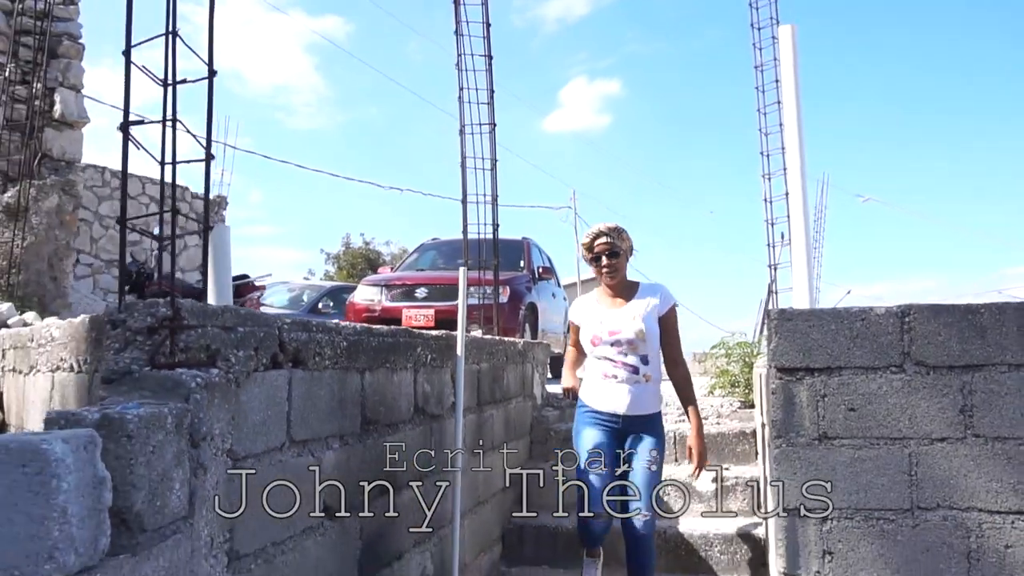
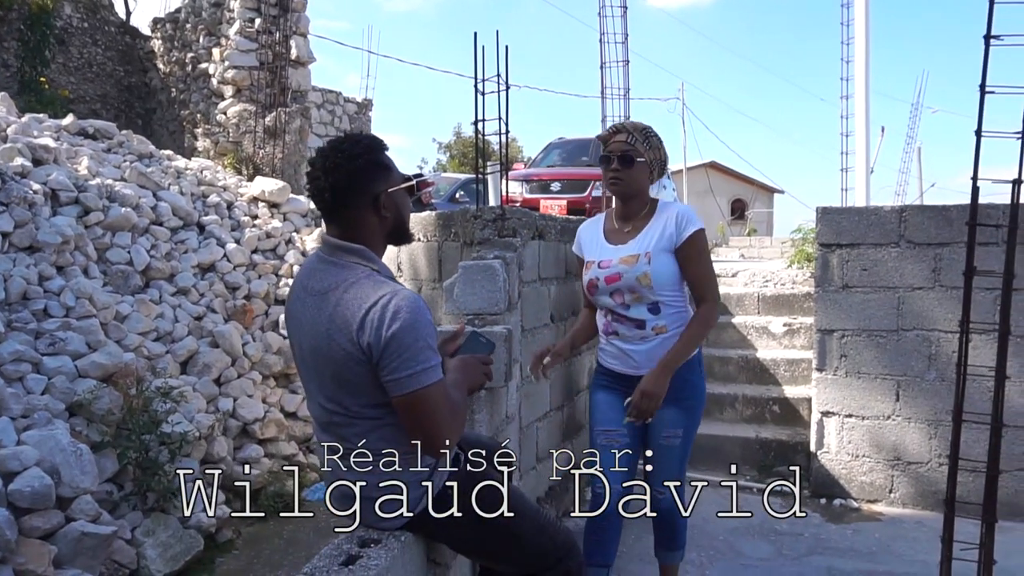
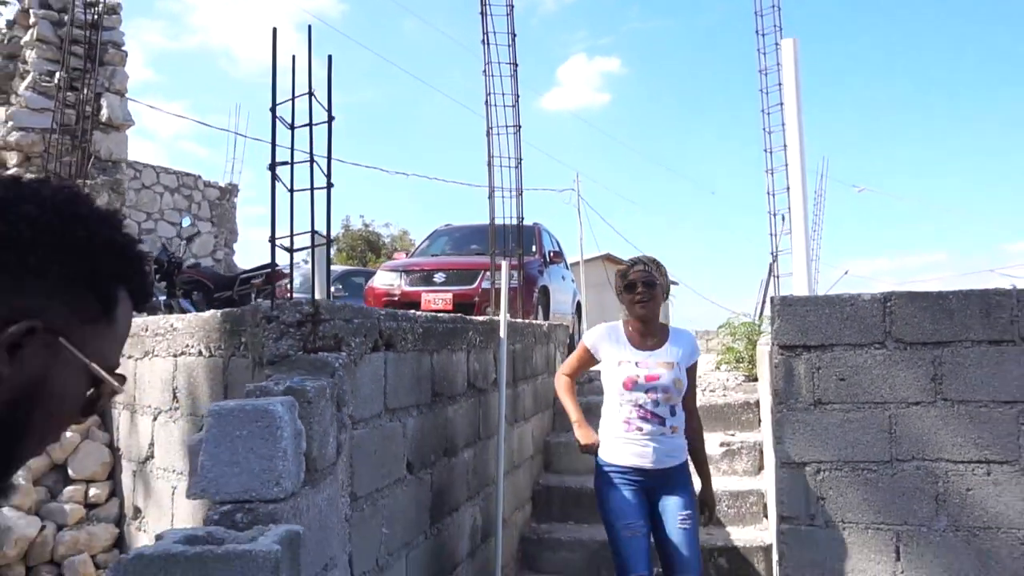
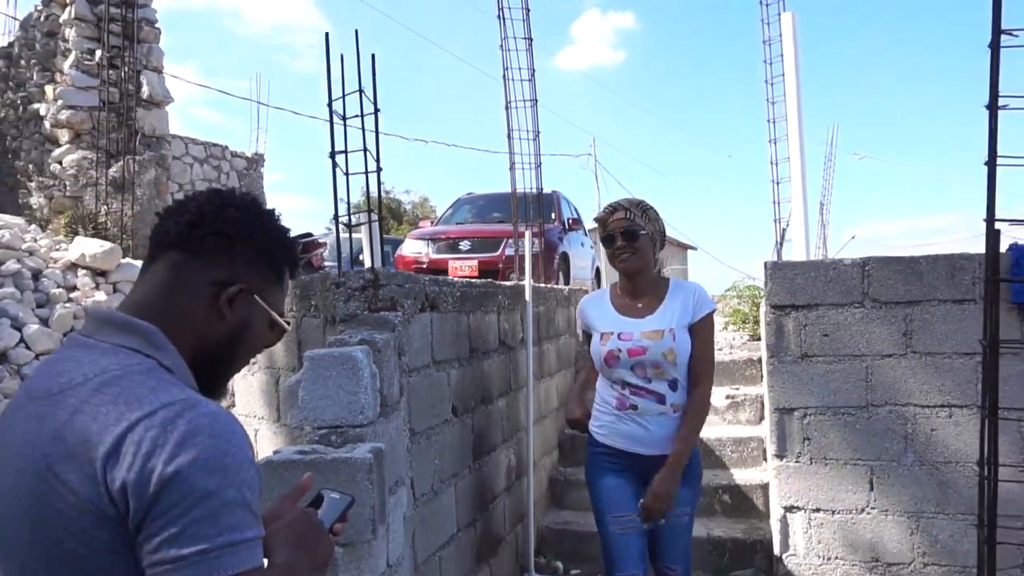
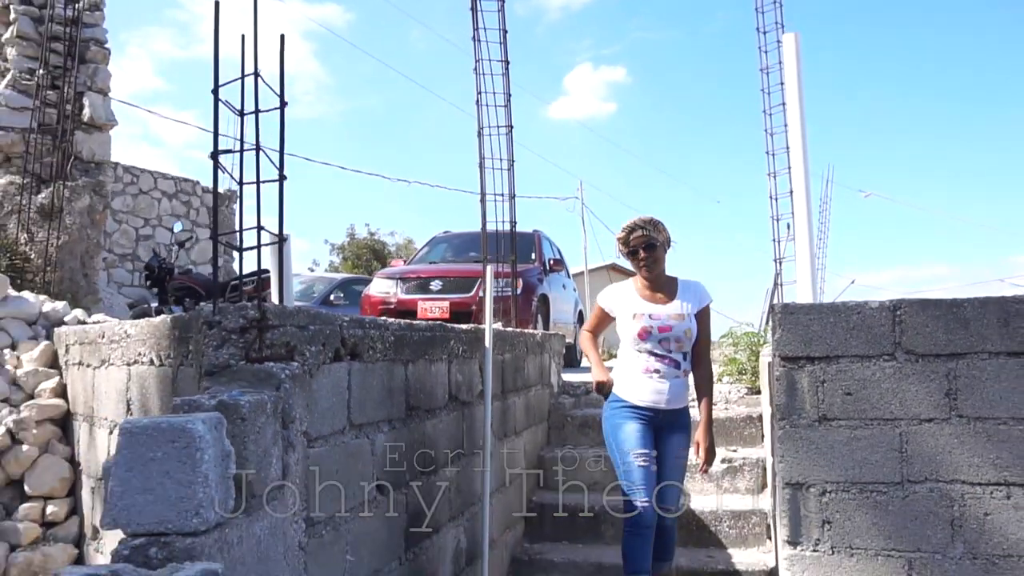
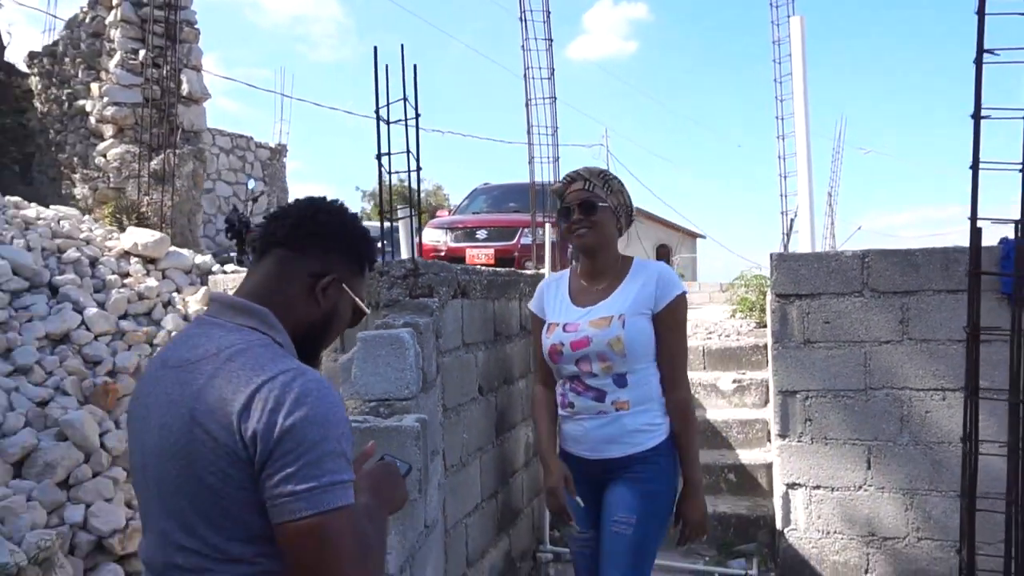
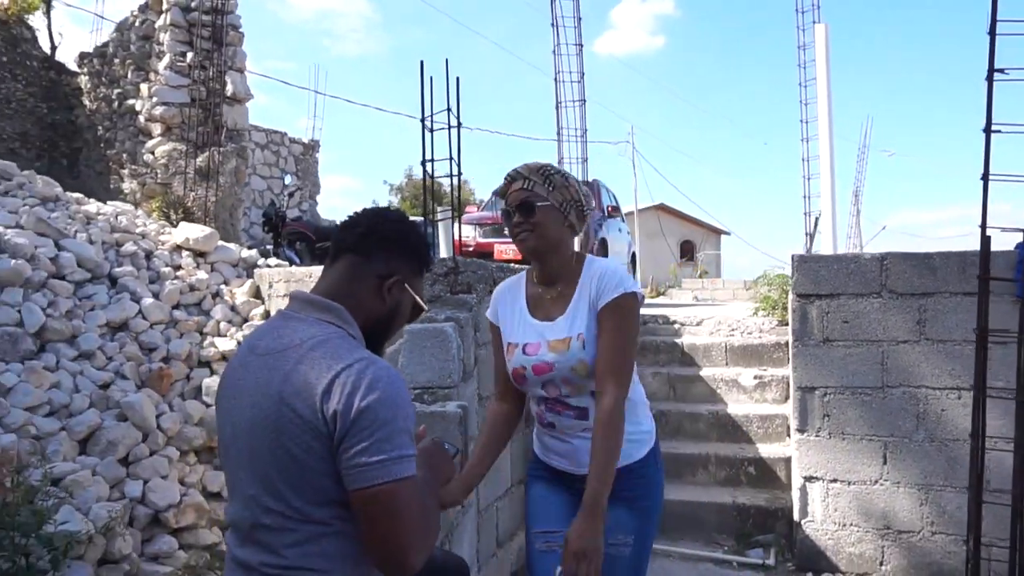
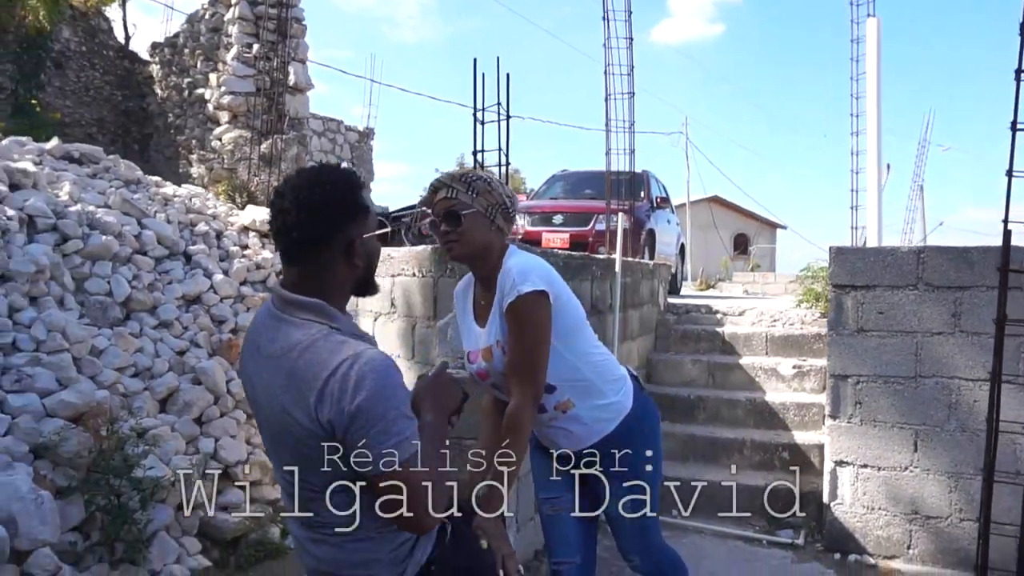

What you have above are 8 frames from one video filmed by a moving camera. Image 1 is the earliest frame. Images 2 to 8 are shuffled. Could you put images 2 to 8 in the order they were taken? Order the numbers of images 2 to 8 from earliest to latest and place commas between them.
5, 3, 4, 6, 7, 8, 2
